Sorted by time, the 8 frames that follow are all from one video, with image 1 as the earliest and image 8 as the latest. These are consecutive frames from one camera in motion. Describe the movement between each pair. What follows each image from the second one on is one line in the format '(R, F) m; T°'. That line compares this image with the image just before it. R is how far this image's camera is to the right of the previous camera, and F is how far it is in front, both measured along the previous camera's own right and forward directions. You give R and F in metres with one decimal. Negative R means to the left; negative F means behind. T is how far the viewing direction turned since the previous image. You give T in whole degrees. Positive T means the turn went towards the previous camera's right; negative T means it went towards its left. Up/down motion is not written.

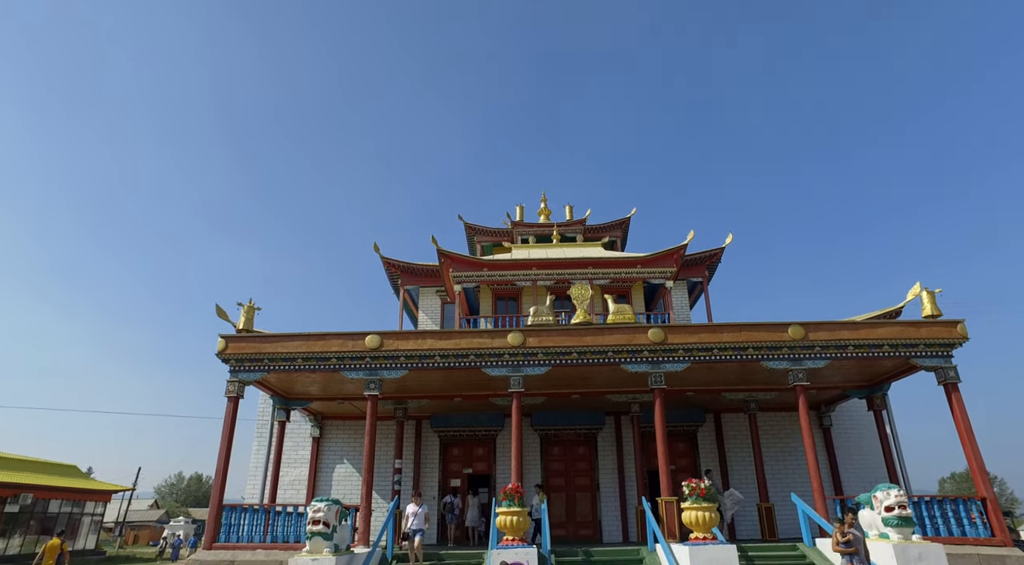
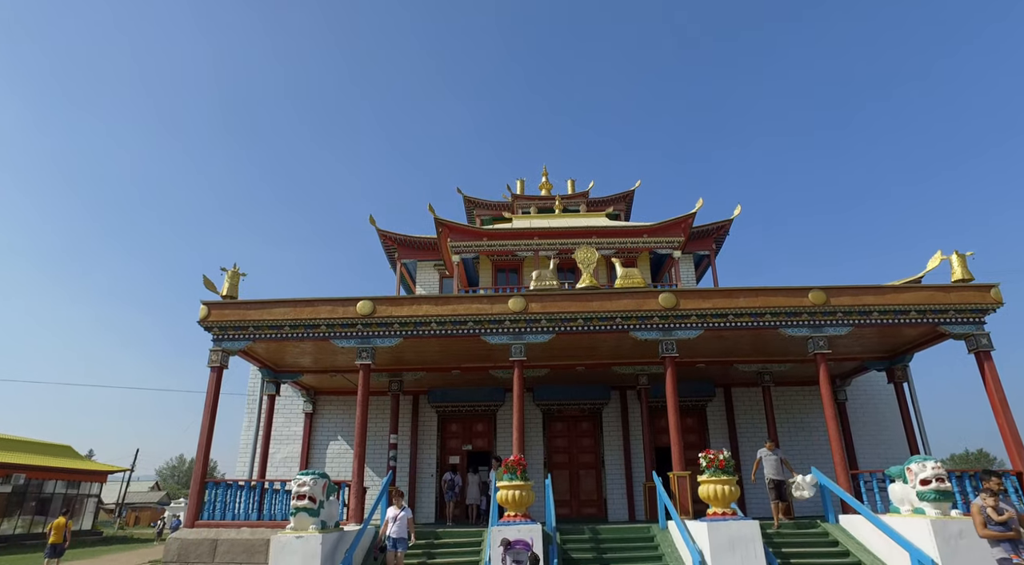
(0.0, +0.8) m; 0°
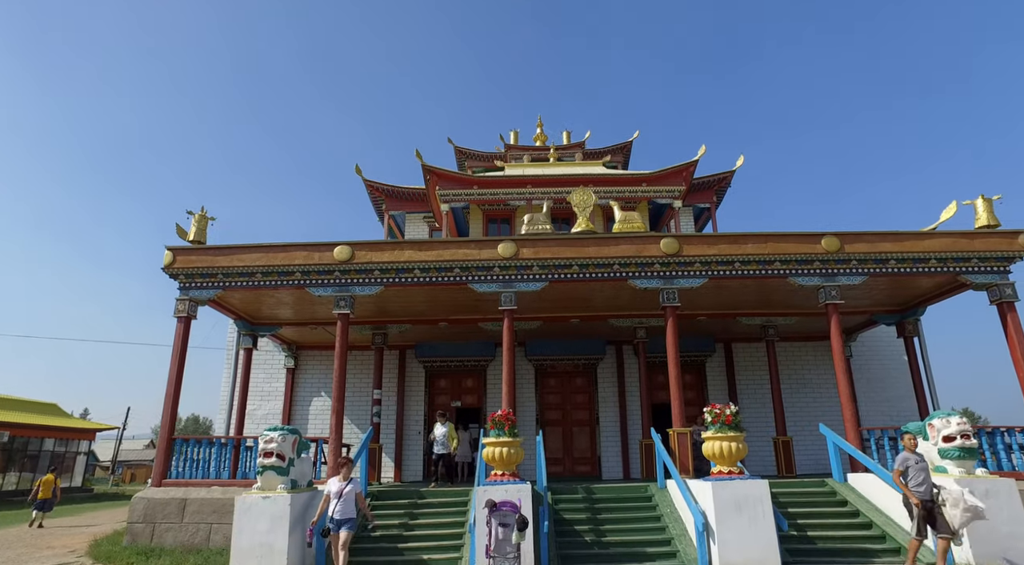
(+0.1, +0.9) m; +1°
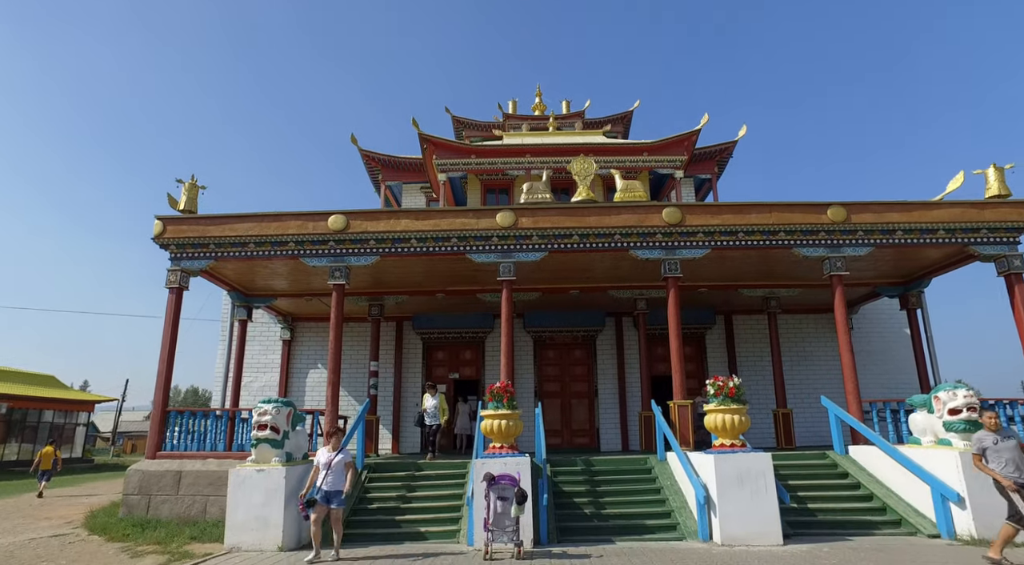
(0.0, +0.2) m; 0°
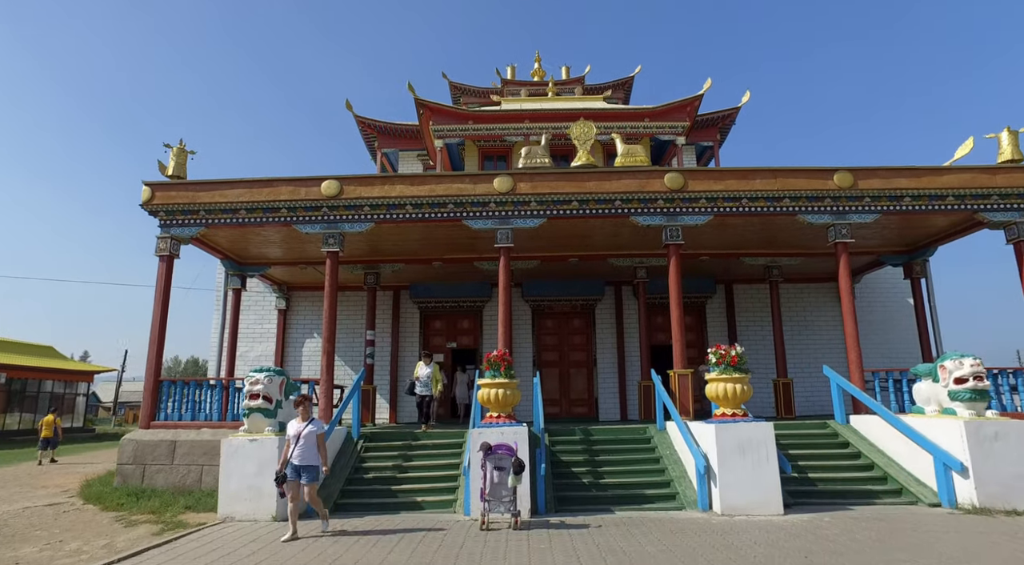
(0.0, +0.2) m; 0°
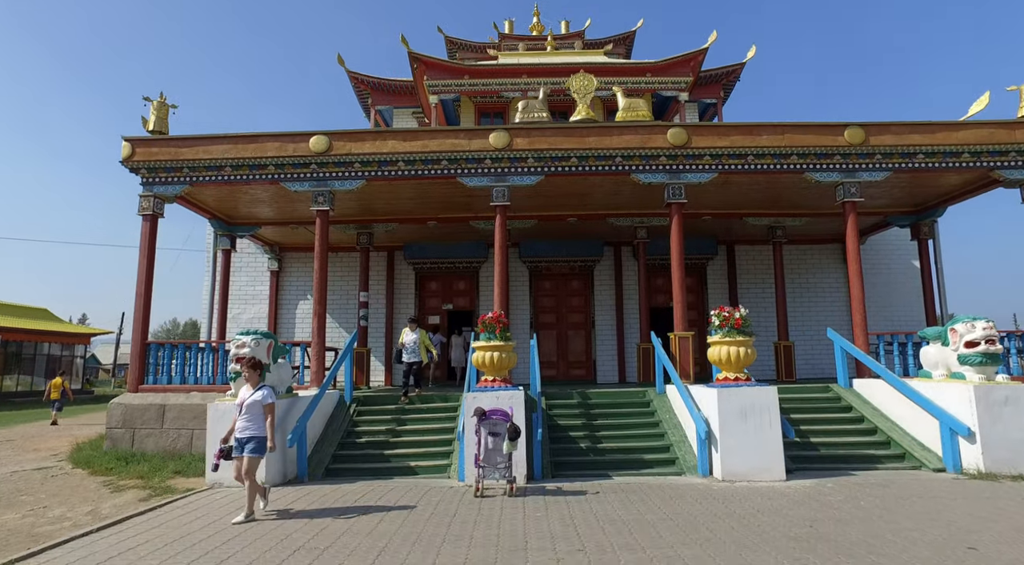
(0.0, +0.3) m; 0°
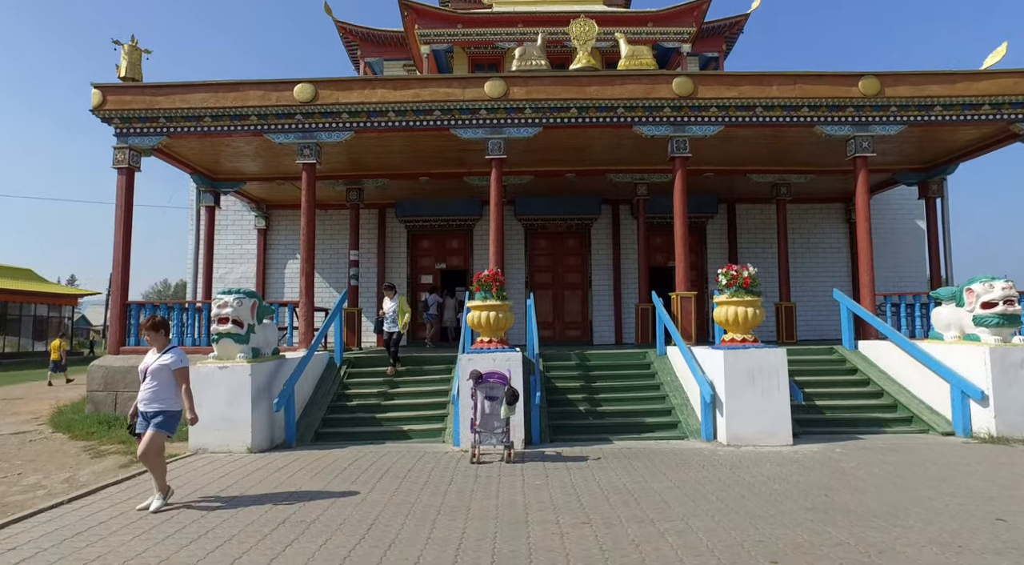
(0.0, +0.4) m; +1°
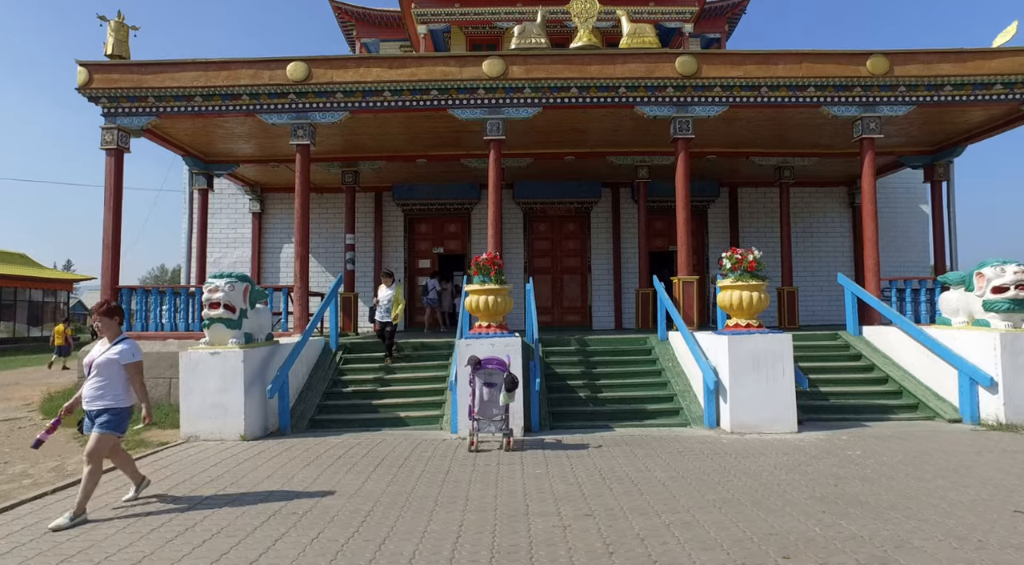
(0.0, +0.2) m; 0°
